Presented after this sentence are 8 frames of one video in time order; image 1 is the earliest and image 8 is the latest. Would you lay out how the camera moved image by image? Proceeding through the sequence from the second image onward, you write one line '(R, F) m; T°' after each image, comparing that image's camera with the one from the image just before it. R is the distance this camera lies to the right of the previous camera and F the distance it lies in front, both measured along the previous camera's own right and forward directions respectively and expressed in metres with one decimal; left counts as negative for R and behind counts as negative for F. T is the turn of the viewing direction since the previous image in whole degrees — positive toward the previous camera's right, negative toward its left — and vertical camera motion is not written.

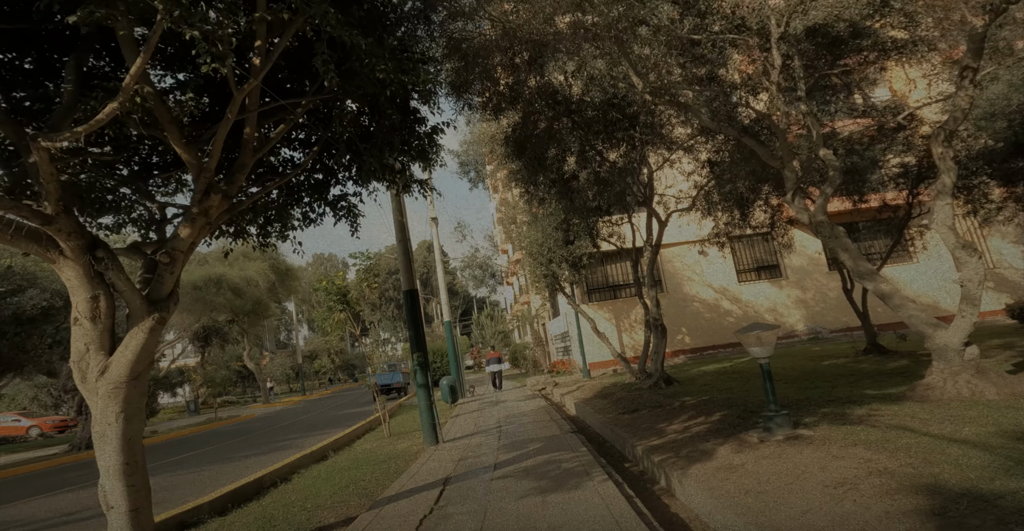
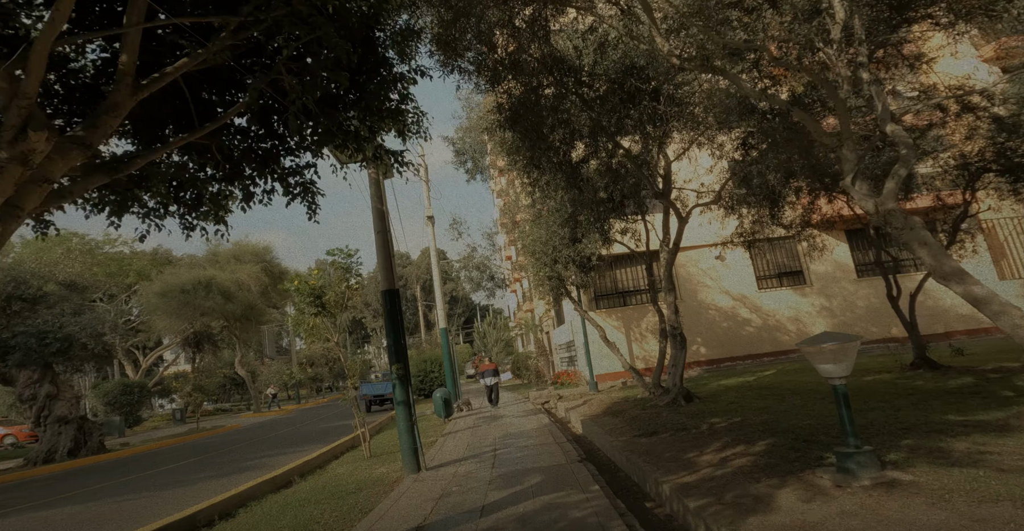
(+0.1, +1.4) m; 0°
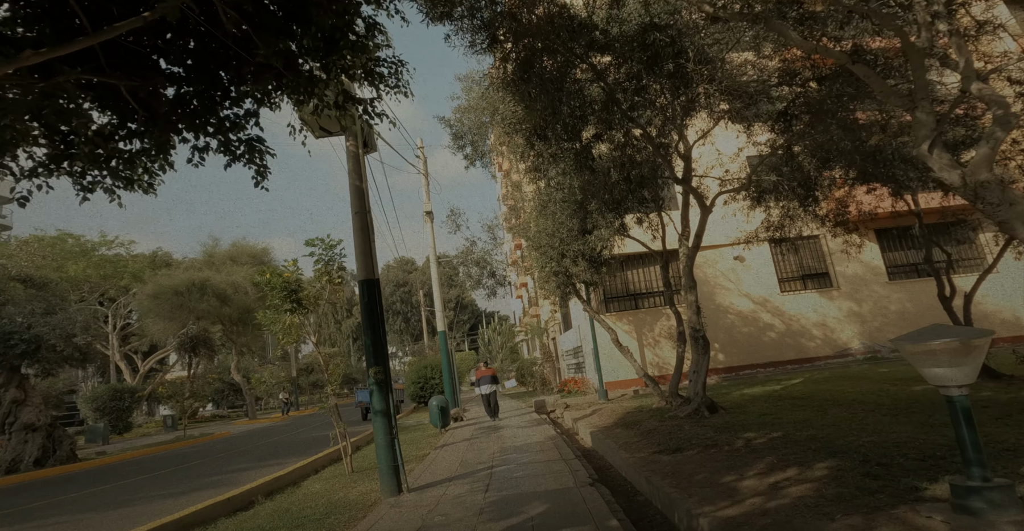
(+0.1, +1.1) m; -1°
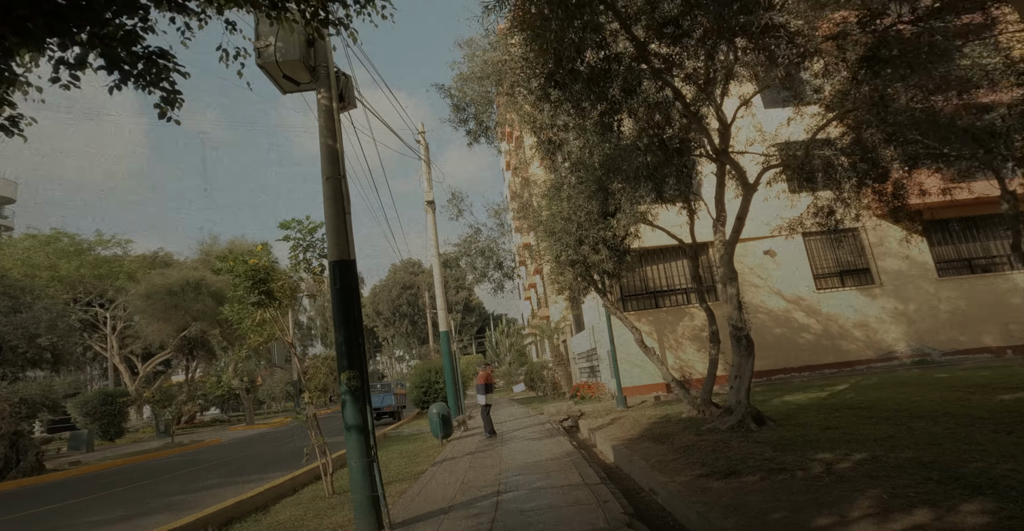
(0.0, +1.4) m; -1°
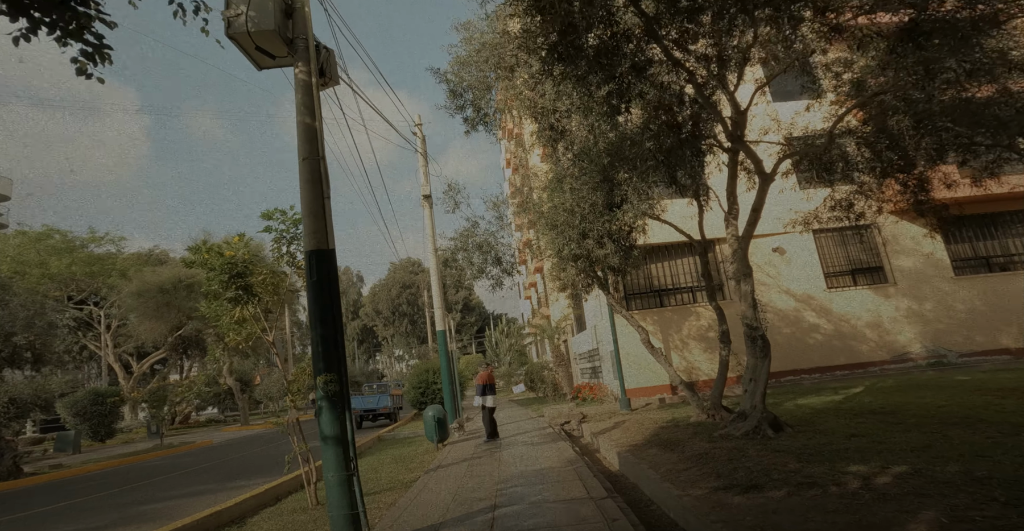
(0.0, +0.6) m; 0°
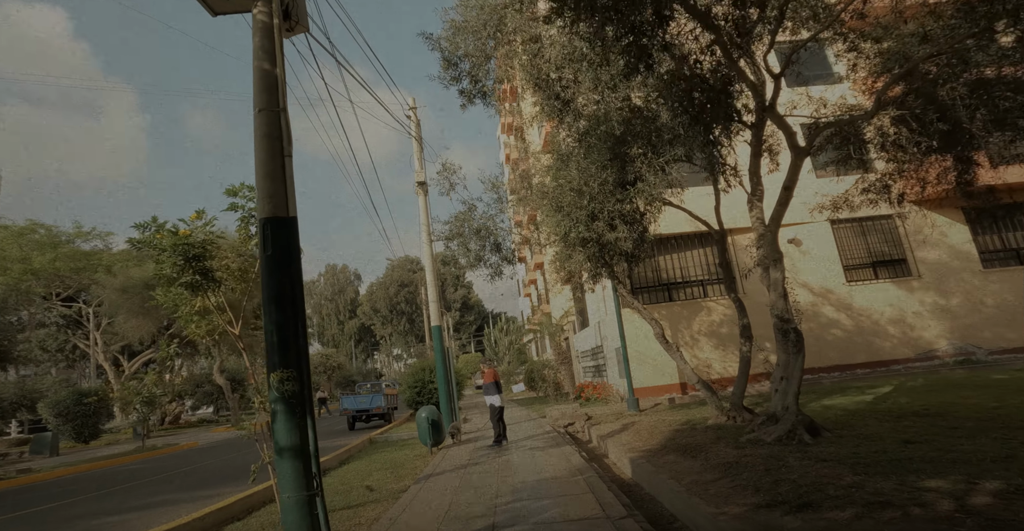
(0.0, +0.9) m; 0°
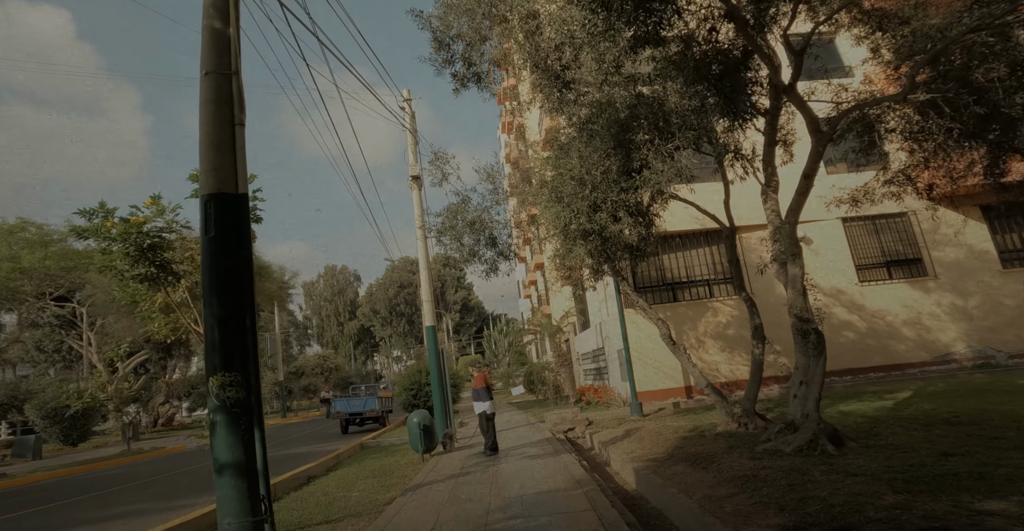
(+0.1, +0.6) m; 0°
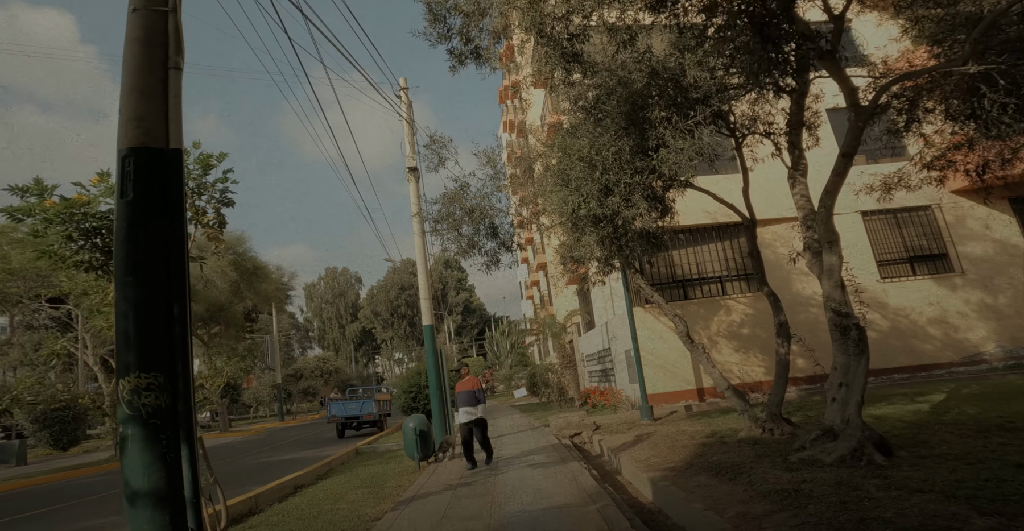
(0.0, +0.7) m; 0°
